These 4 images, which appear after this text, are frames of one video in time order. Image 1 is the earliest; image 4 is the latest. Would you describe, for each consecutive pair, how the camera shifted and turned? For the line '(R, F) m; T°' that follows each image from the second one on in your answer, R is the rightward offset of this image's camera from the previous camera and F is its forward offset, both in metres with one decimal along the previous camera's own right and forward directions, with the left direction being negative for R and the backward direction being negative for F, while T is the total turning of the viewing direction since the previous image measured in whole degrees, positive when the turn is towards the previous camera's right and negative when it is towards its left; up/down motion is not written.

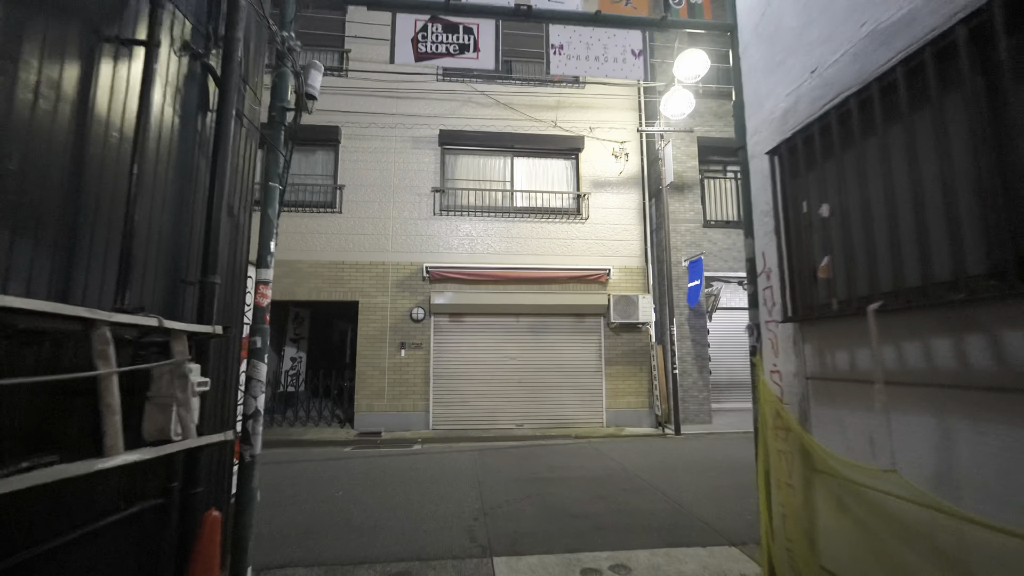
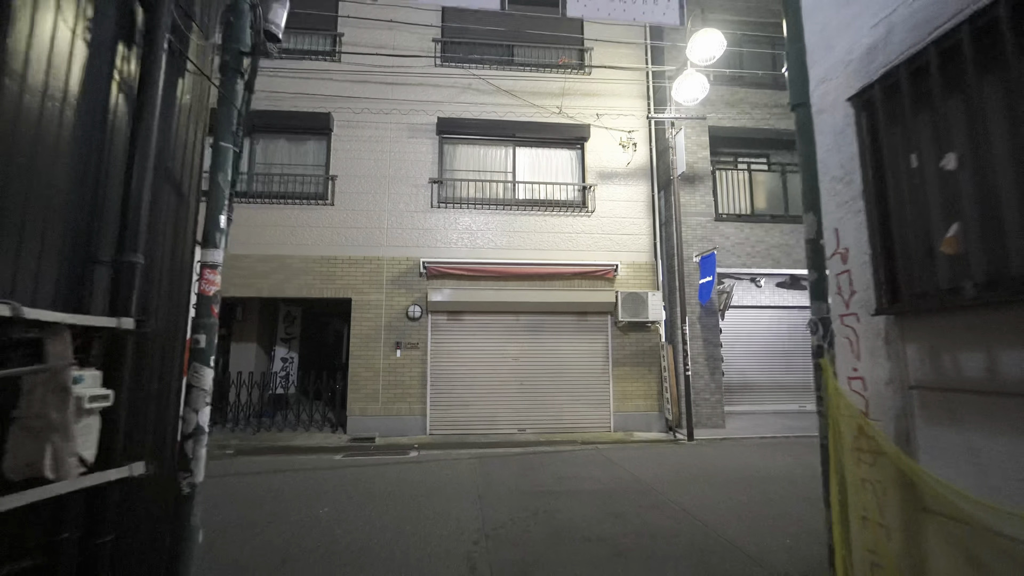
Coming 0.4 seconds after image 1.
(-0.1, +0.7) m; 0°
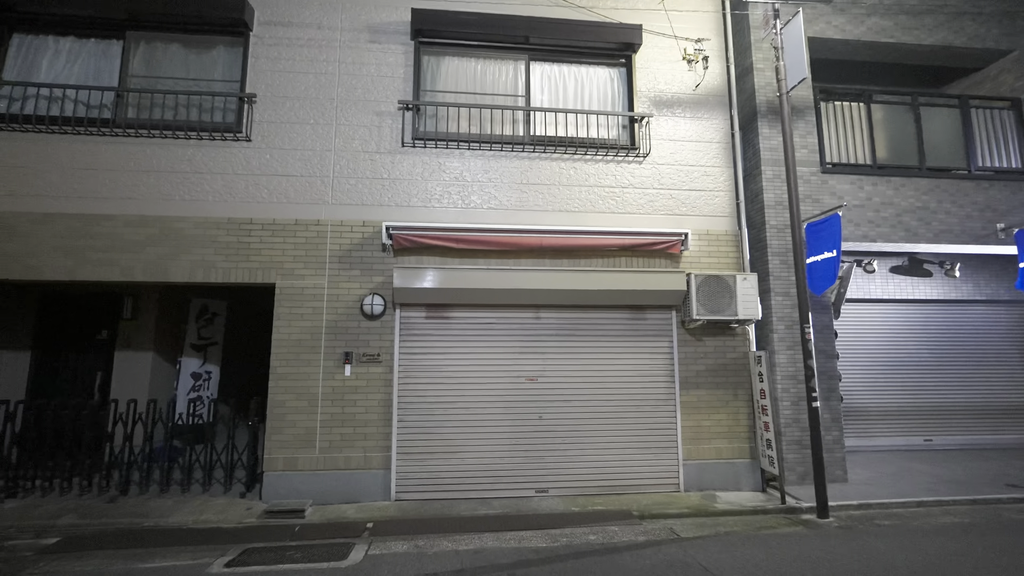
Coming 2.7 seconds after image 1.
(-0.2, +4.1) m; 0°
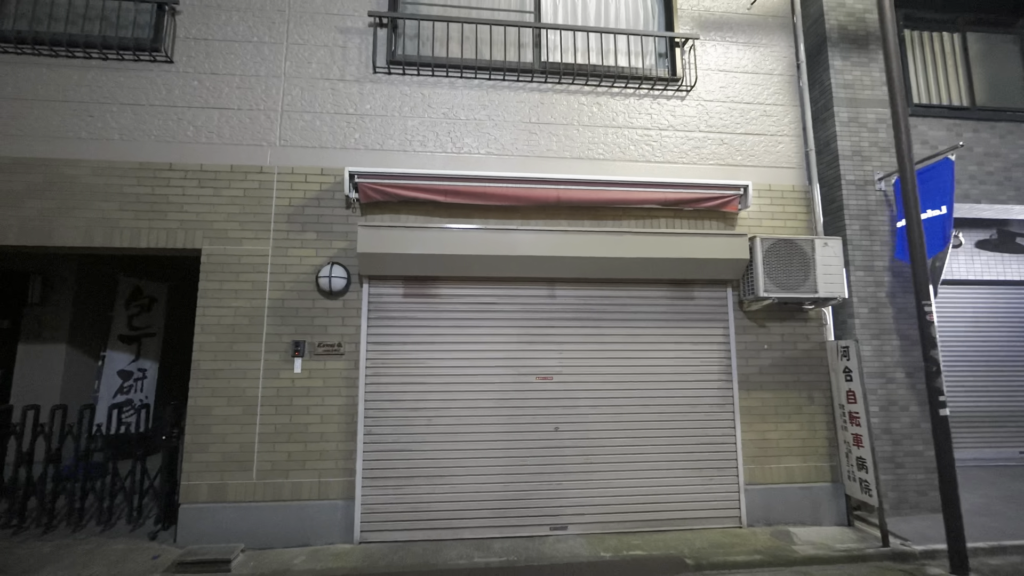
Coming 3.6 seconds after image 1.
(-0.1, +1.8) m; 0°
